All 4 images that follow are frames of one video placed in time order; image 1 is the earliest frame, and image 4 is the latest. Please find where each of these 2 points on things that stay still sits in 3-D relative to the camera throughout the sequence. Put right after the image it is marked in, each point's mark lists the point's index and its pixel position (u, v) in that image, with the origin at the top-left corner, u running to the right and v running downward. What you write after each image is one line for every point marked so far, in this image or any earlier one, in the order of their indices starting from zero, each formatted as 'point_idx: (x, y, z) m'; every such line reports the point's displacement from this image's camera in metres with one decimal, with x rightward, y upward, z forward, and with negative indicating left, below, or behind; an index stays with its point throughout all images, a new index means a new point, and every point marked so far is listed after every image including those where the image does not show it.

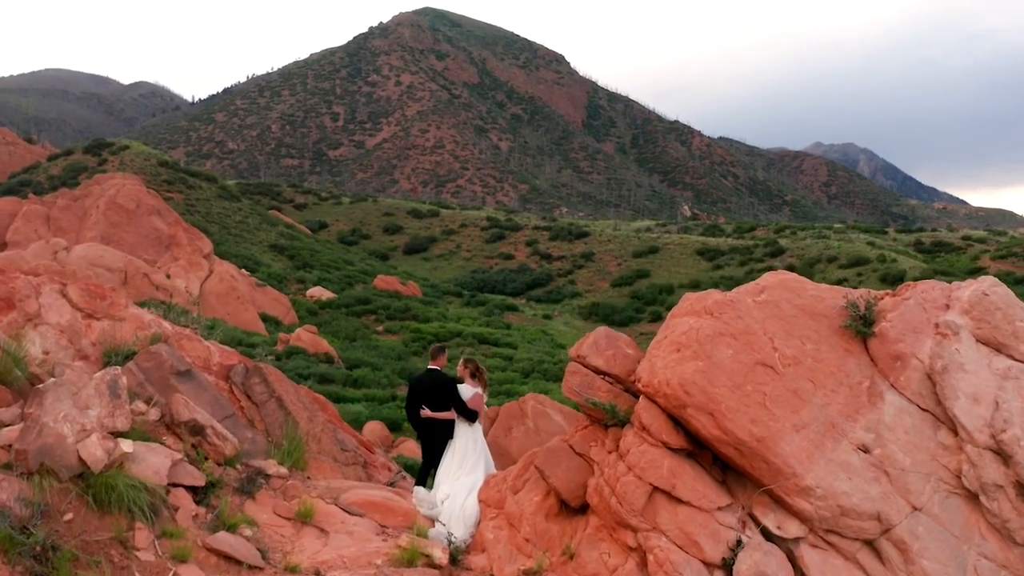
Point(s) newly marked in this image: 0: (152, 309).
0: (-9.0, -0.6, +17.9) m
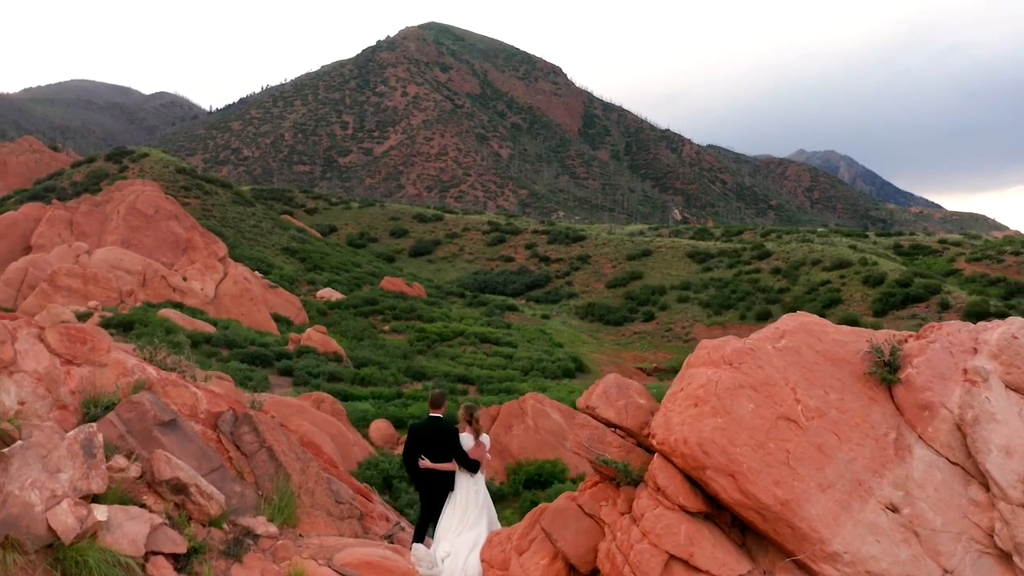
0: (-8.9, -0.6, +18.7) m
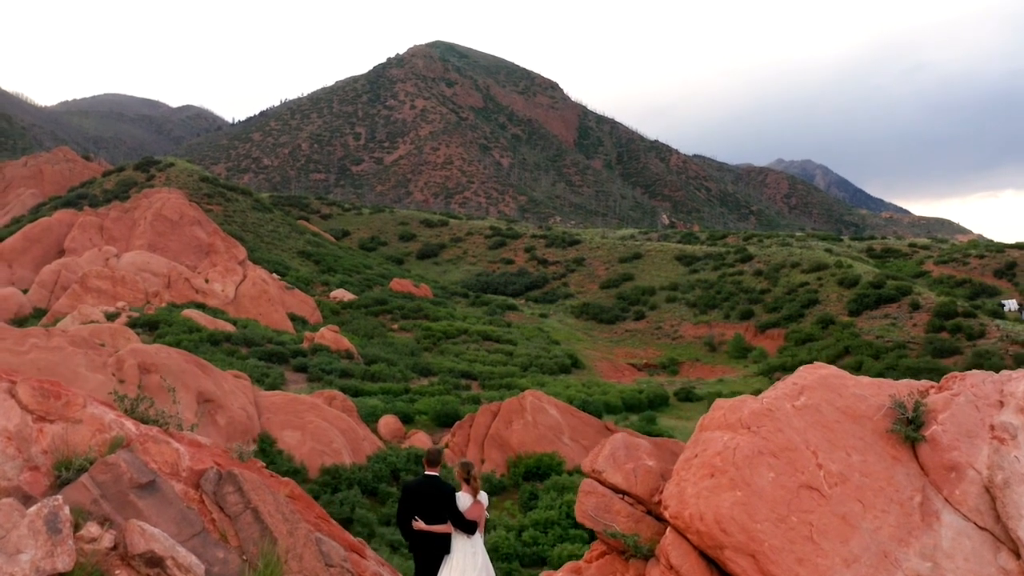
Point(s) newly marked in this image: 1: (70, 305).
0: (-8.8, -0.6, +20.0) m
1: (-11.4, -0.4, +18.5) m
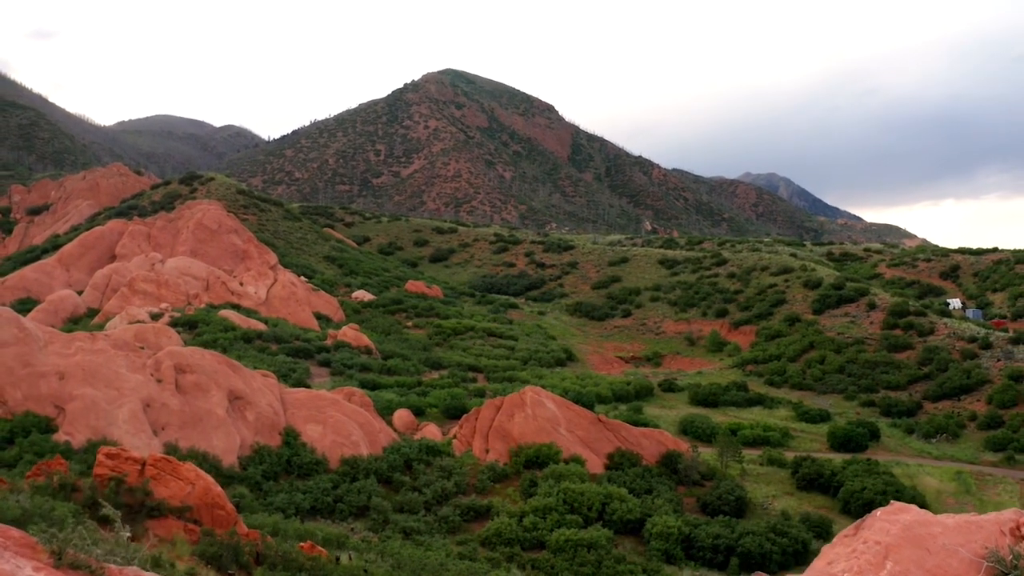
0: (-8.5, -0.6, +22.2) m
1: (-11.1, -0.4, +20.7) m
